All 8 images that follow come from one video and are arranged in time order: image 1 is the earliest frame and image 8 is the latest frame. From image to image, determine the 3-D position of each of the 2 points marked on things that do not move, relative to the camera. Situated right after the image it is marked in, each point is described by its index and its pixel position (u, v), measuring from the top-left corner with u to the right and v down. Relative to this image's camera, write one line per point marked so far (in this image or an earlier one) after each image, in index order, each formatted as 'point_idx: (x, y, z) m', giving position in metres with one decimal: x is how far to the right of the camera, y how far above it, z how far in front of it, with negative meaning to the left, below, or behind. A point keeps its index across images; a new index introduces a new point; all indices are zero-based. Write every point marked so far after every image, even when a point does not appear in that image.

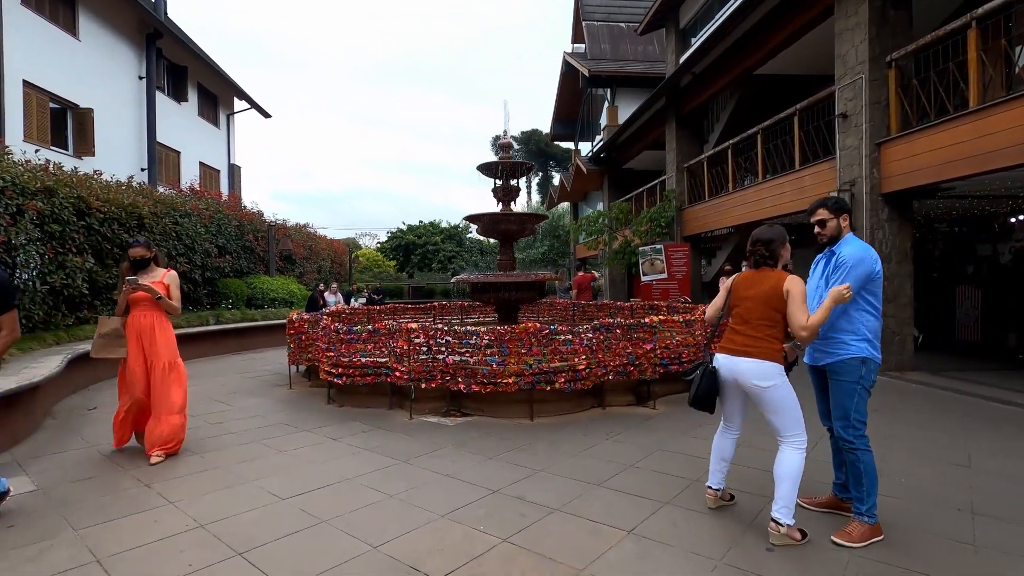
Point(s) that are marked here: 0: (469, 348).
0: (-0.5, -0.7, +5.9) m
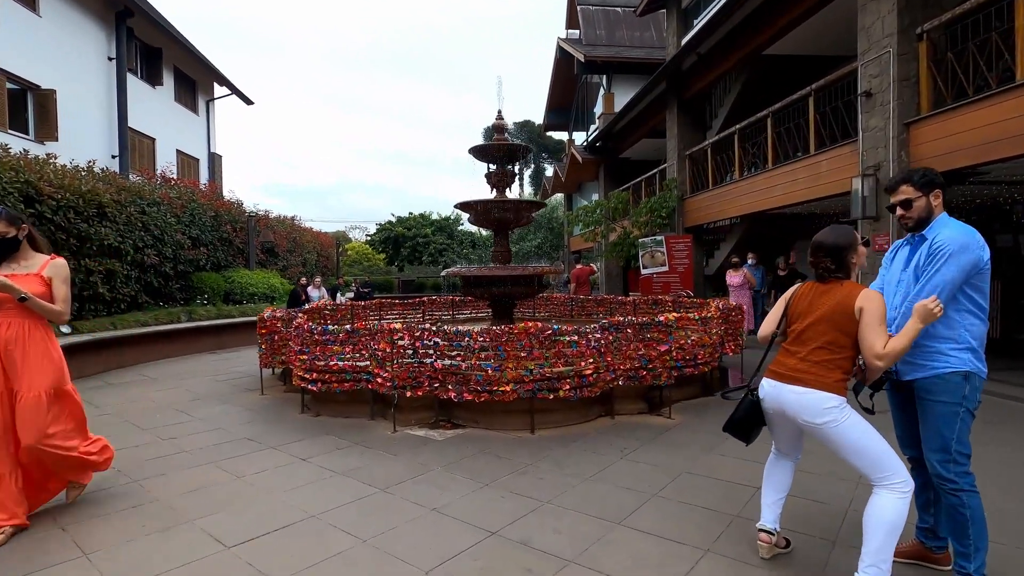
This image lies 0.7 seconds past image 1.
0: (-0.5, -0.6, +5.1) m
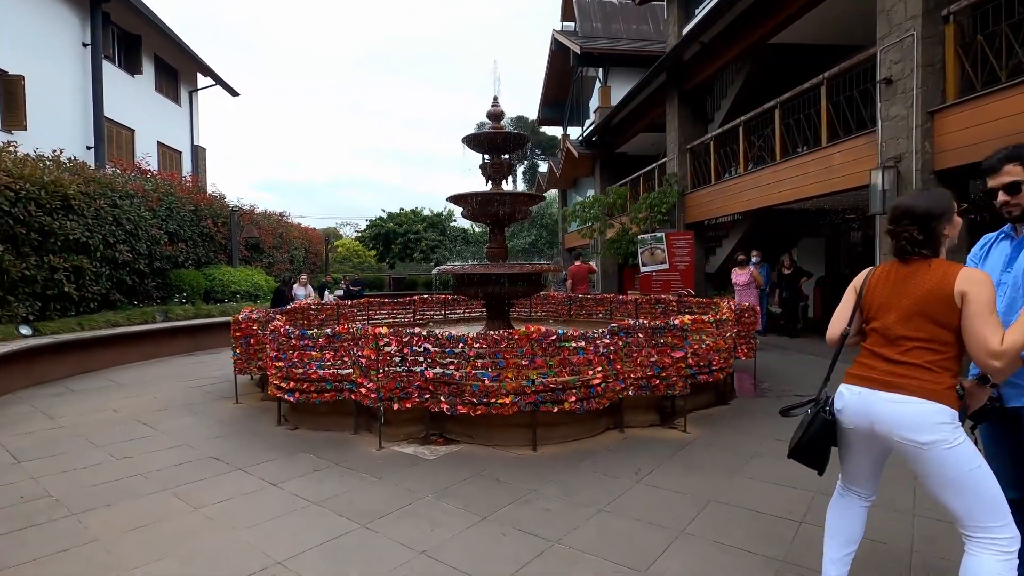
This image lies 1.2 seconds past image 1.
0: (-0.5, -0.6, +4.6) m
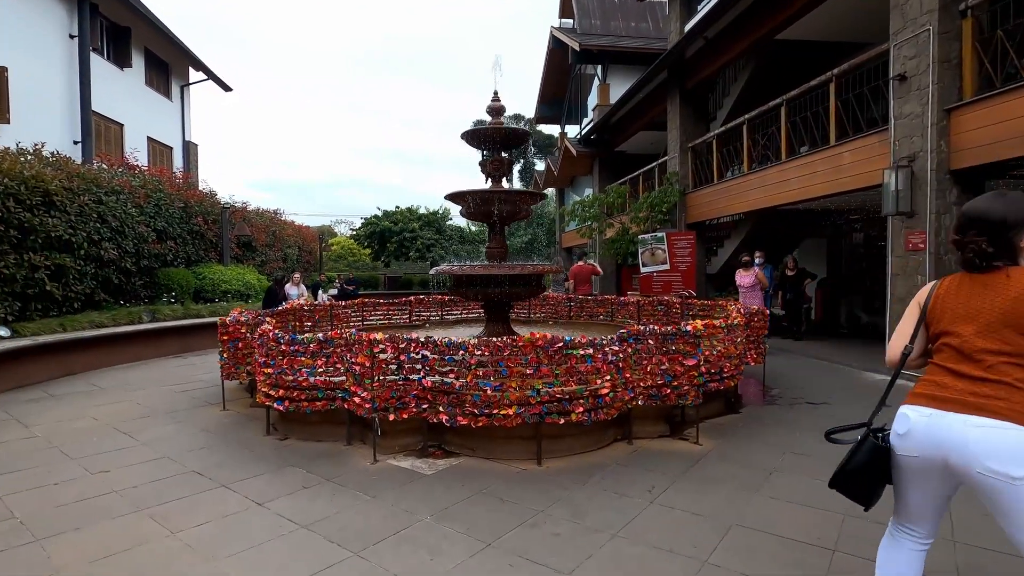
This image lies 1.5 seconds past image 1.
0: (-0.5, -0.6, +4.3) m
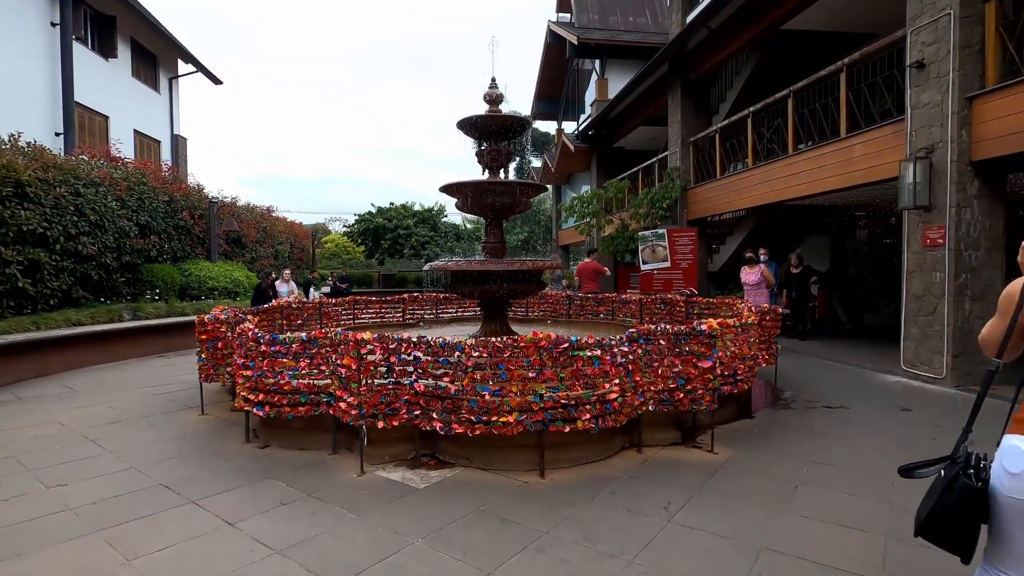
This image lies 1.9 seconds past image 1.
0: (-0.5, -0.6, +3.9) m
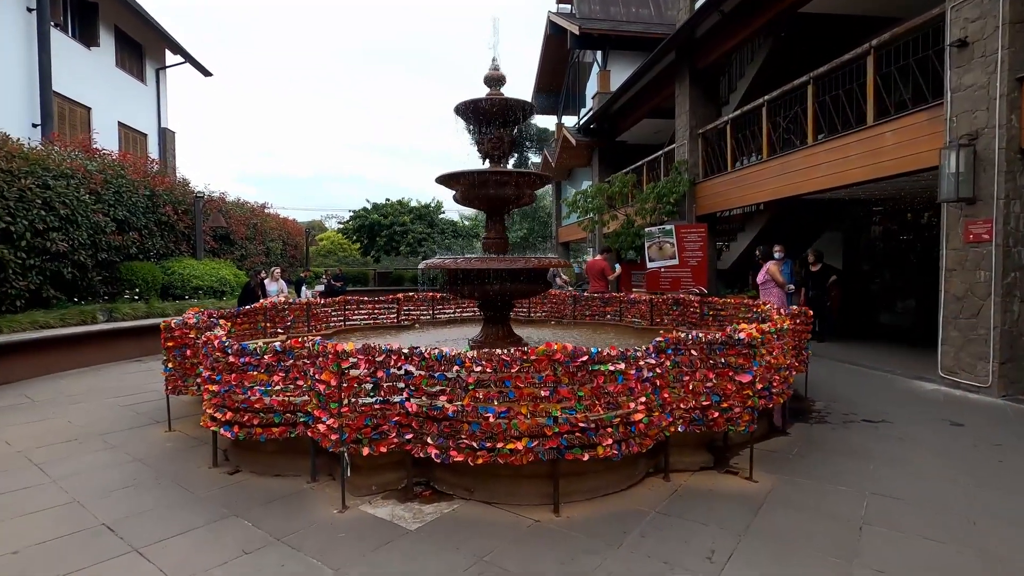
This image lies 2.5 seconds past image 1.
0: (-0.4, -0.6, +3.3) m
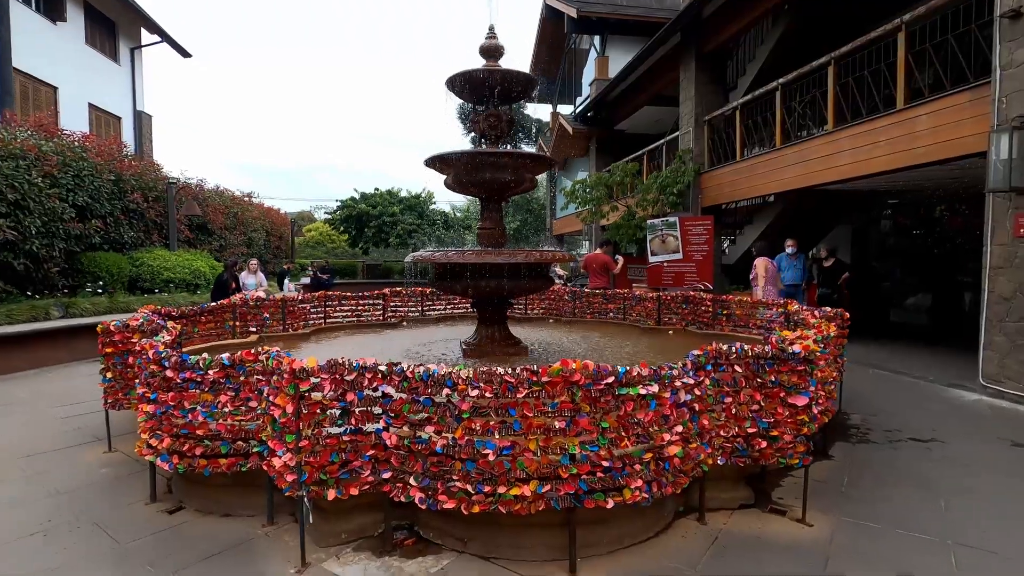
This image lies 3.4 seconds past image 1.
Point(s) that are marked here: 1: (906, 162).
0: (-0.4, -0.6, +2.6) m
1: (+5.1, +1.6, +7.0) m
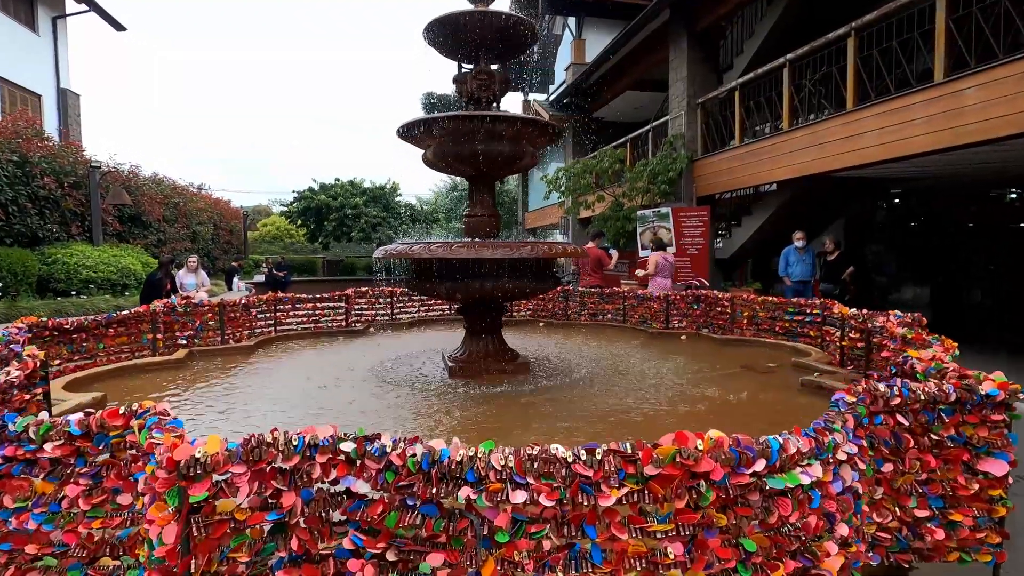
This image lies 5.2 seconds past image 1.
0: (-0.2, -0.7, +1.5) m
1: (+5.0, +1.7, +6.1) m
